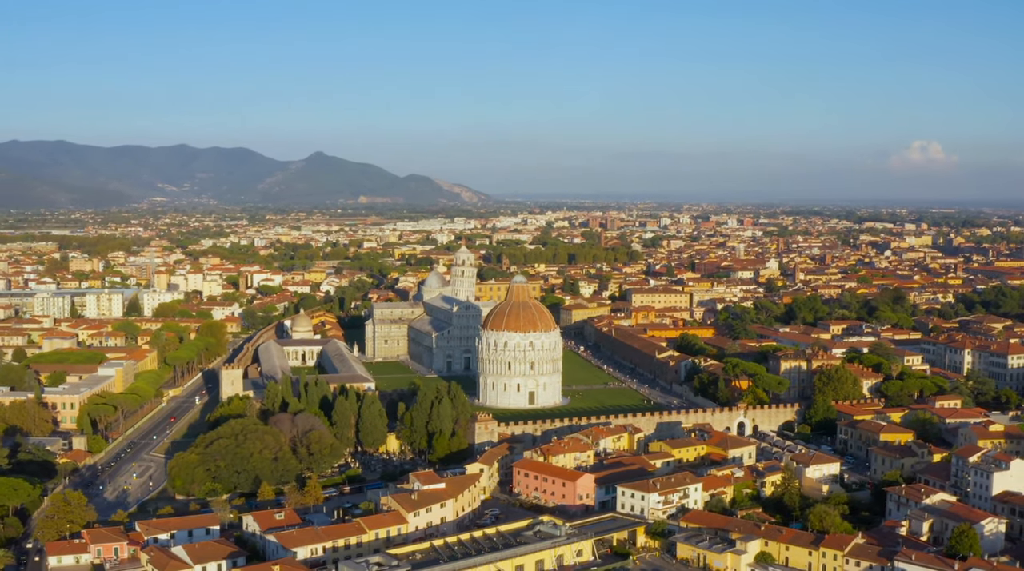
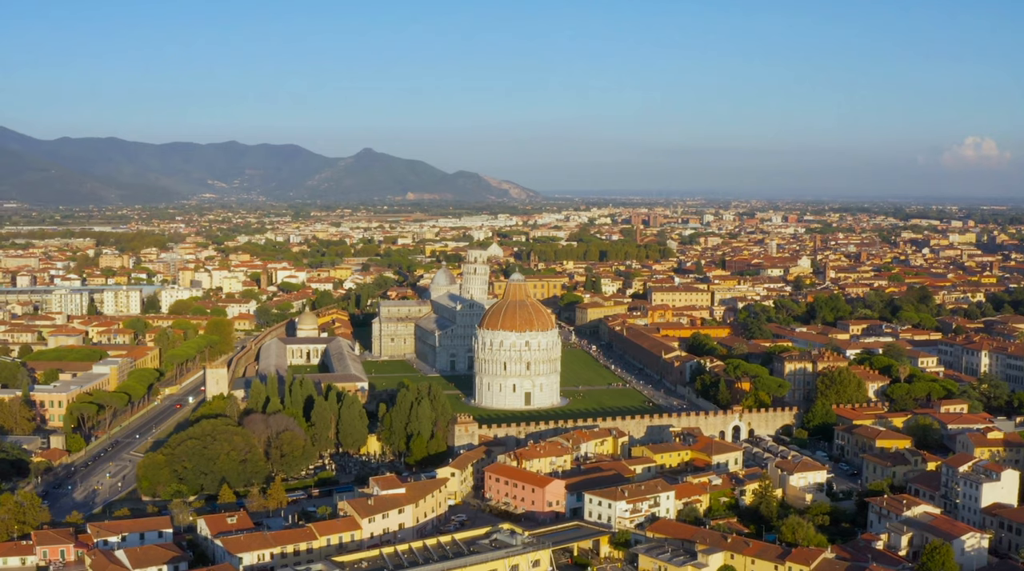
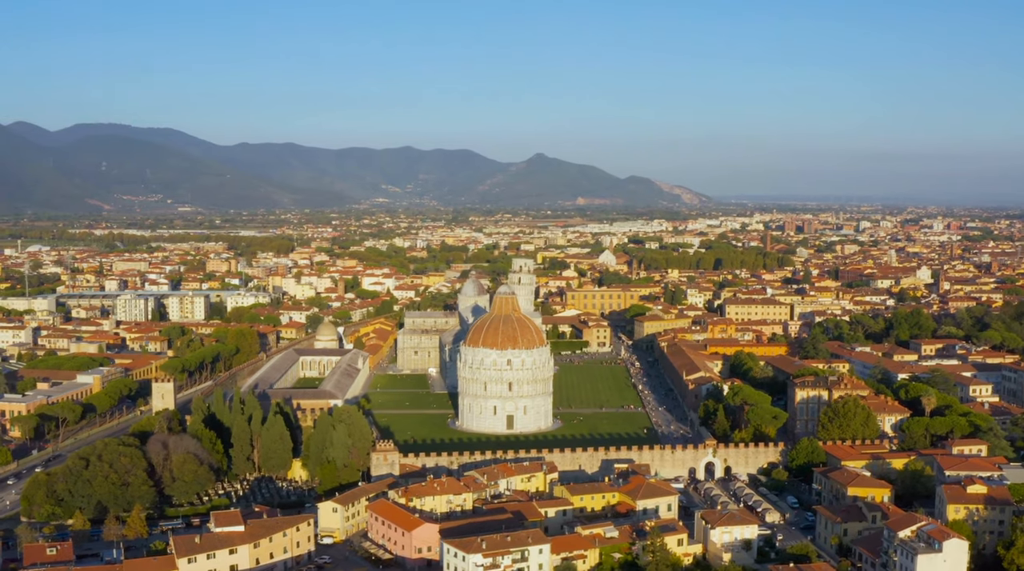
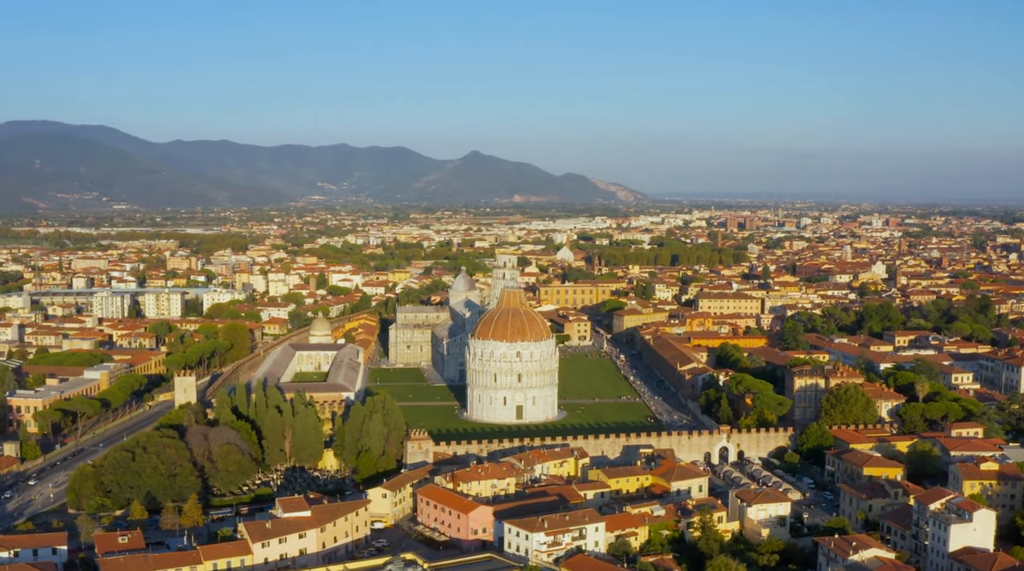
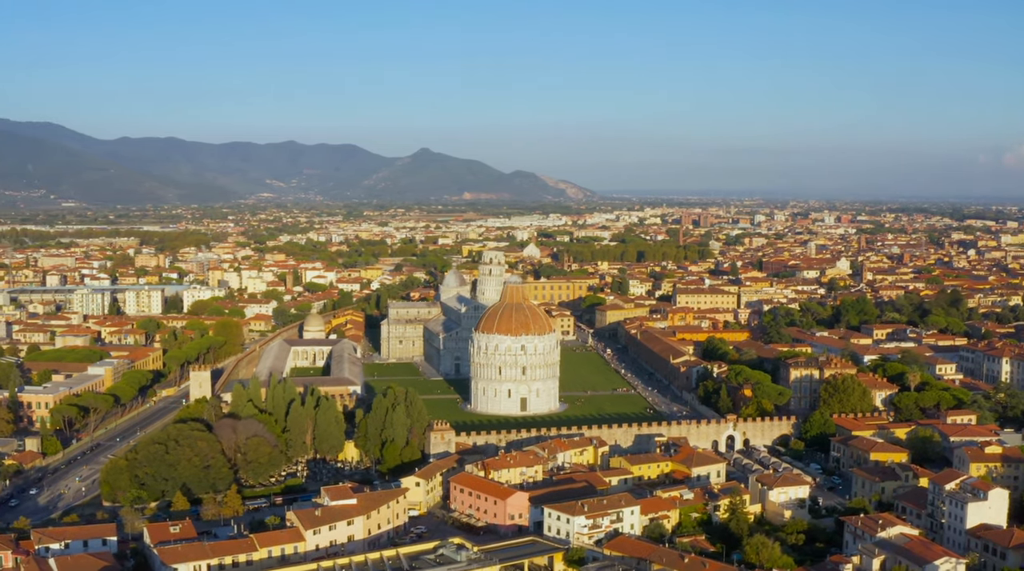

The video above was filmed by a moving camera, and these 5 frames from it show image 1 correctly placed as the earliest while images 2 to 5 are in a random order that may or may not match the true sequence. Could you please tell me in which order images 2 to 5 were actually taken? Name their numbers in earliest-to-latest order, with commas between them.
2, 5, 4, 3
